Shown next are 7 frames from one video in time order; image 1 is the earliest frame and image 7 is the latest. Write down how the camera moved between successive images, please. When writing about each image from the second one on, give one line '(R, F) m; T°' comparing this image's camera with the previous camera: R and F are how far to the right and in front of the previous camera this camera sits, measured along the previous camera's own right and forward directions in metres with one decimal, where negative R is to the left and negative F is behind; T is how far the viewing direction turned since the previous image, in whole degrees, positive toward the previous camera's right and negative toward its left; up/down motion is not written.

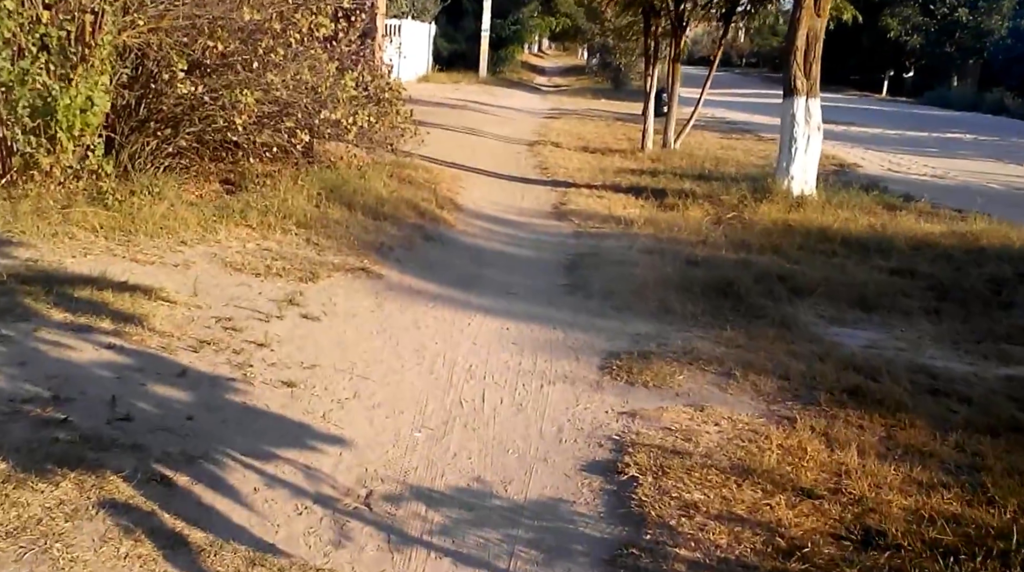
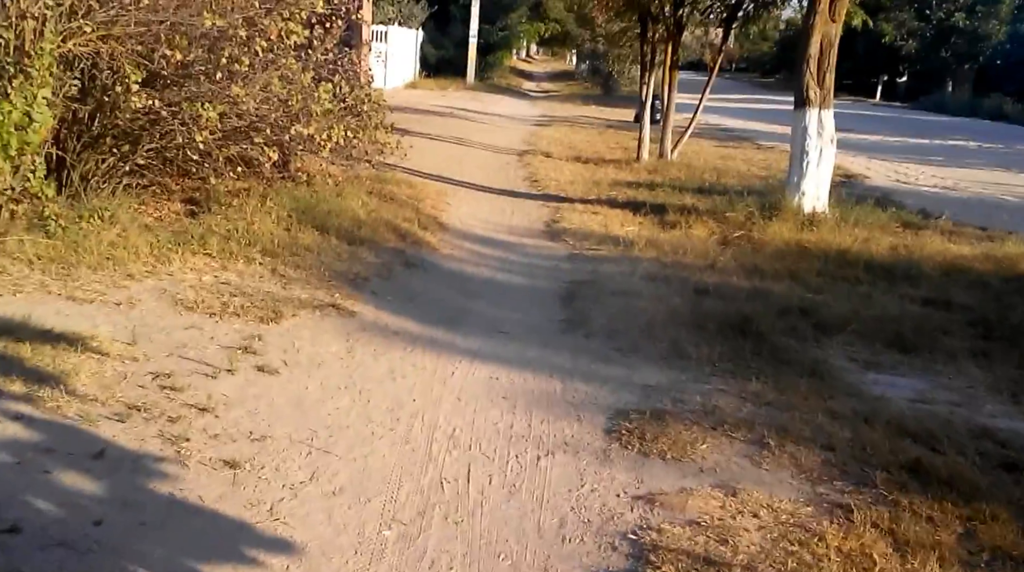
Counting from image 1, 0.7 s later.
(0.0, +1.0) m; 0°
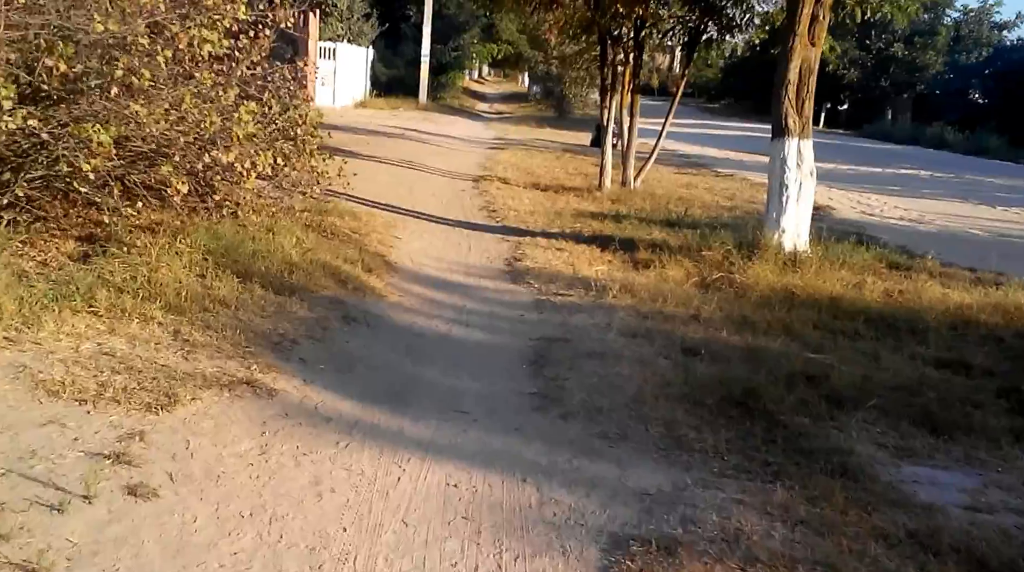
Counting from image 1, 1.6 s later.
(-0.1, +1.4) m; +2°
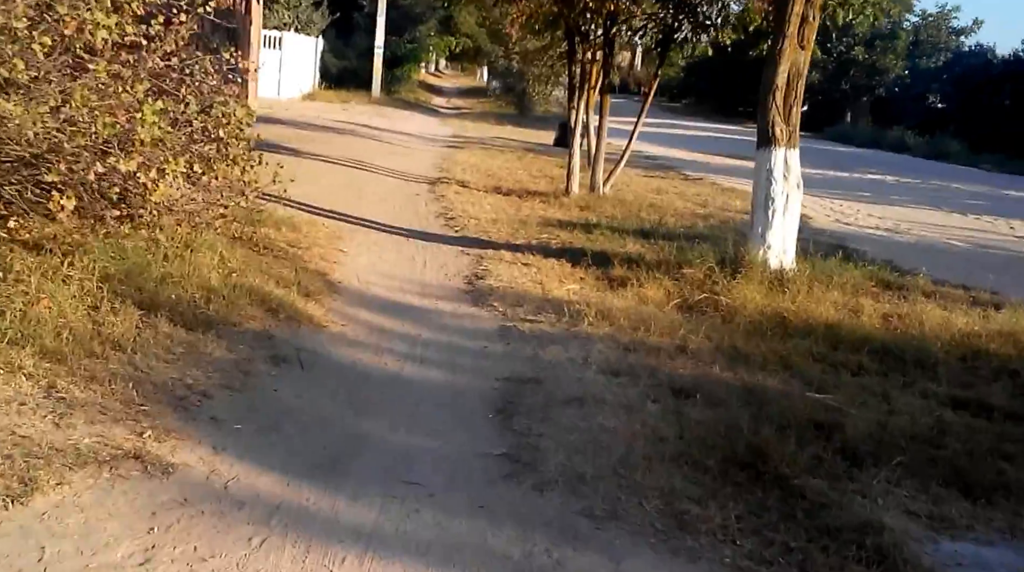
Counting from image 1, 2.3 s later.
(0.0, +1.1) m; +2°
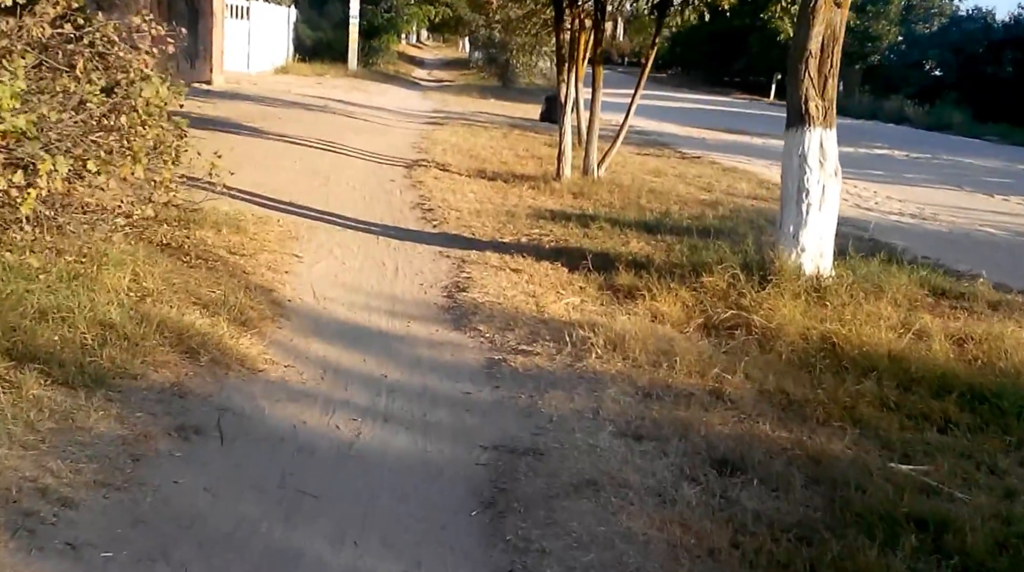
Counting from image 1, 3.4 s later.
(0.0, +1.7) m; +1°
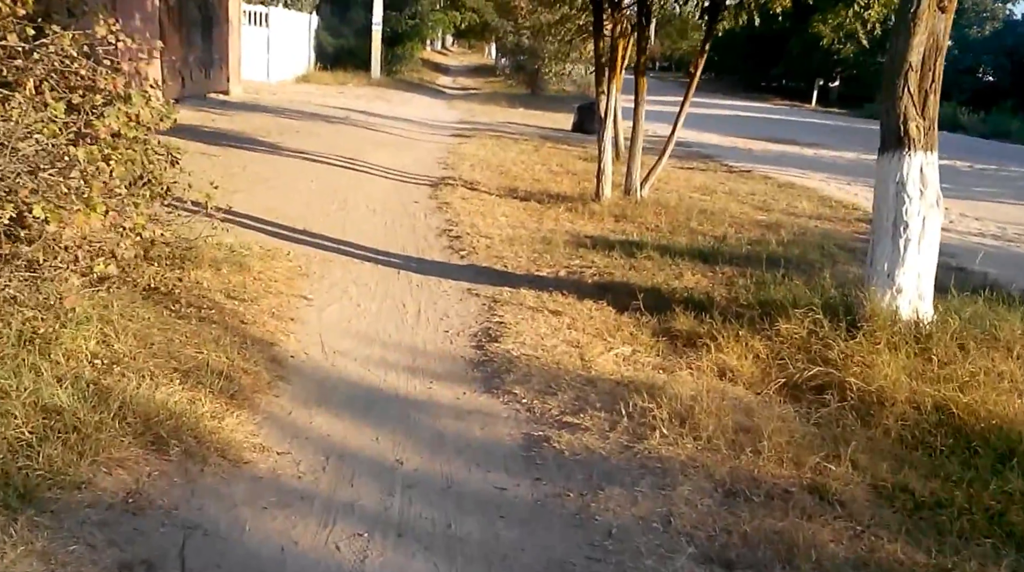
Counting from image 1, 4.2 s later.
(-0.1, +1.3) m; -2°
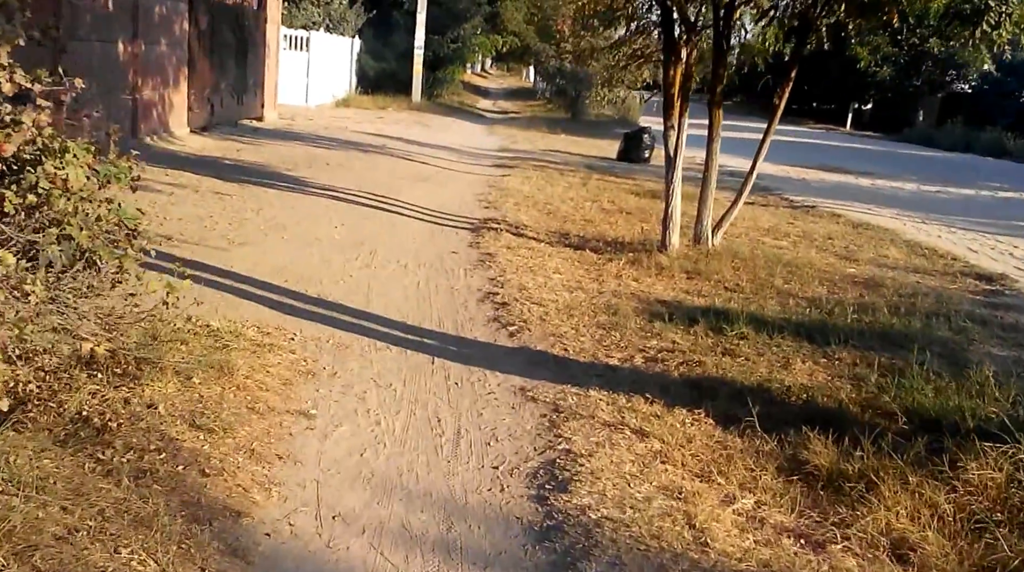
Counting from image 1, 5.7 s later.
(-0.2, +2.3) m; -2°
